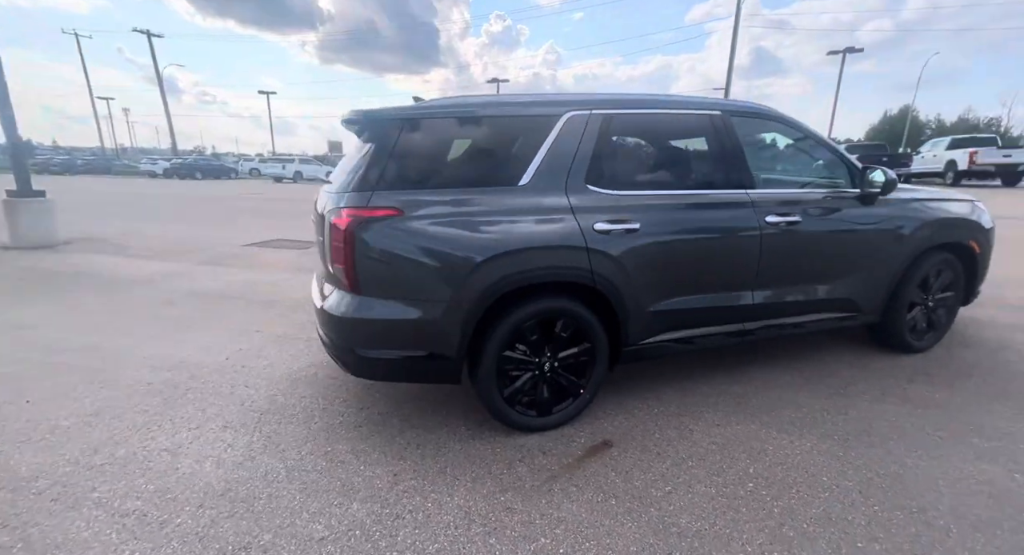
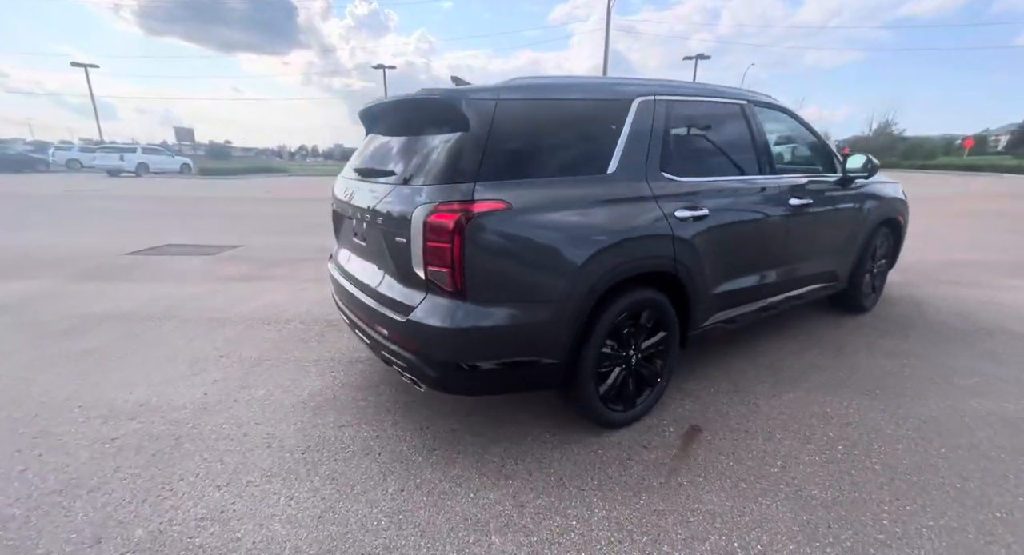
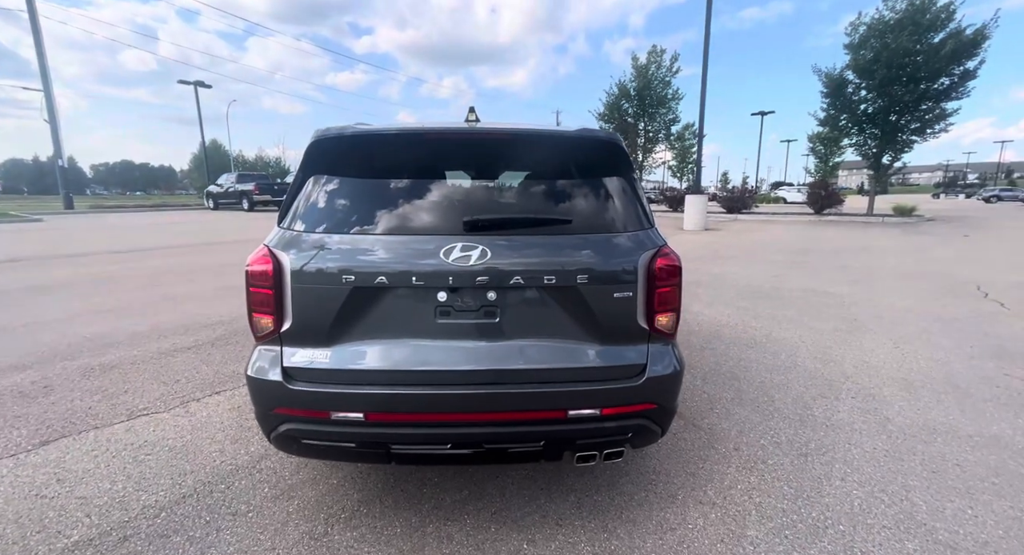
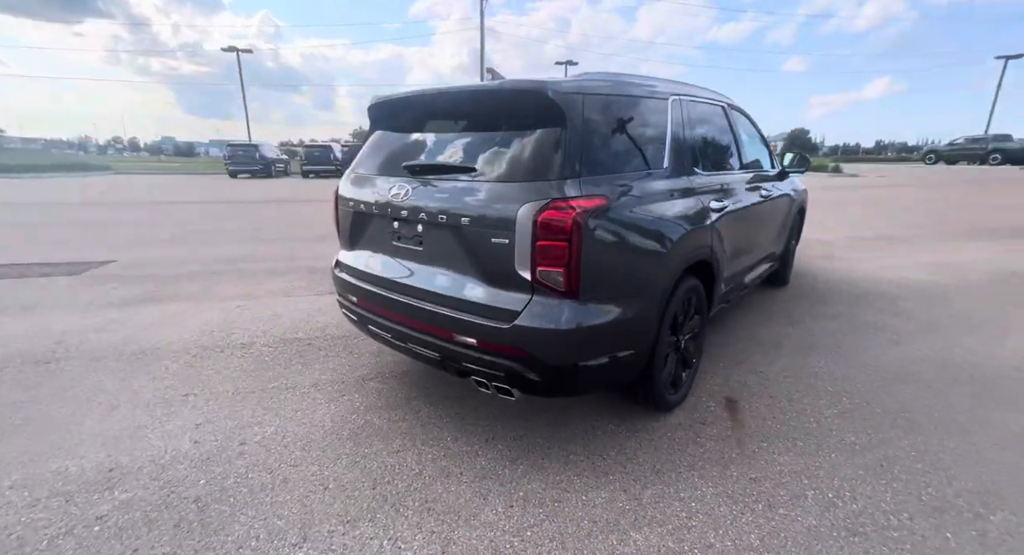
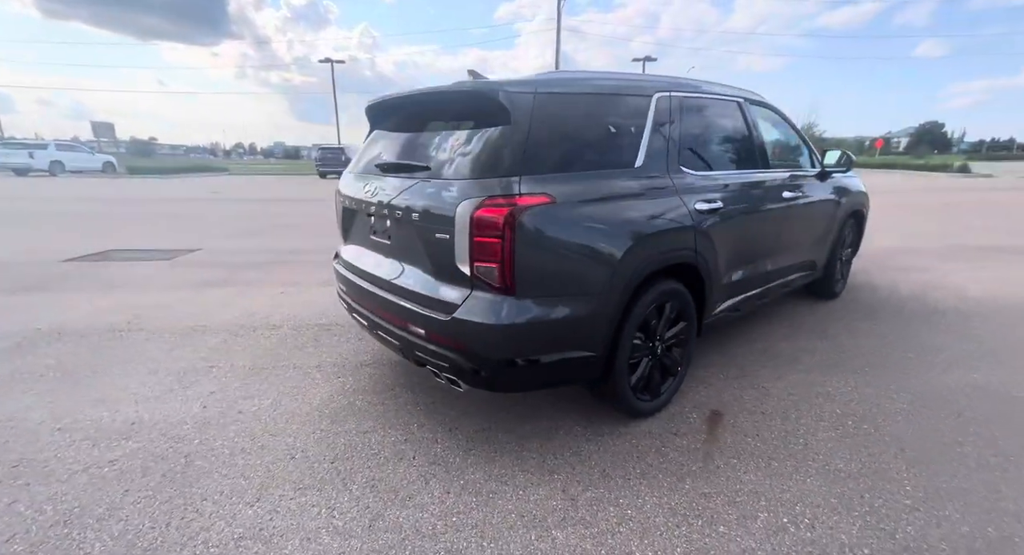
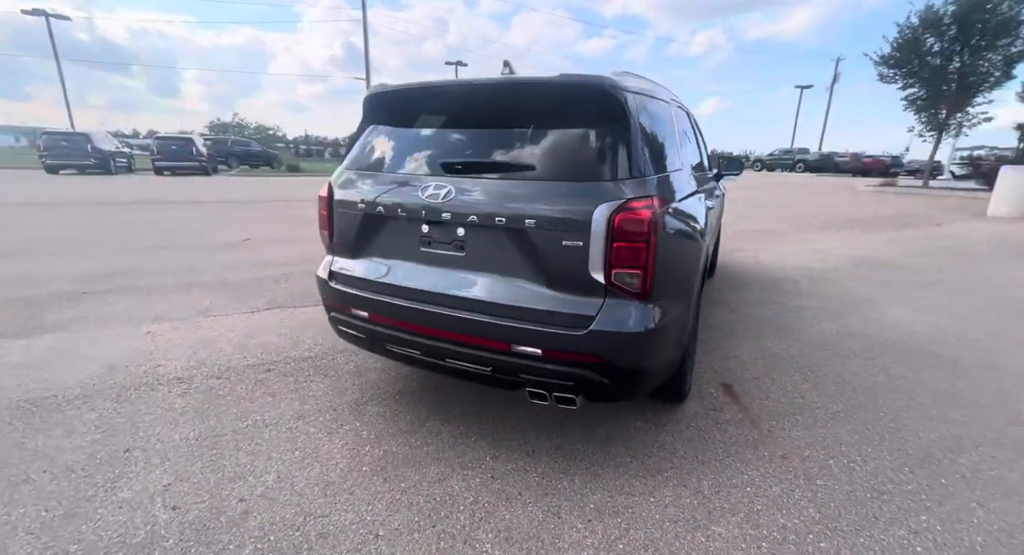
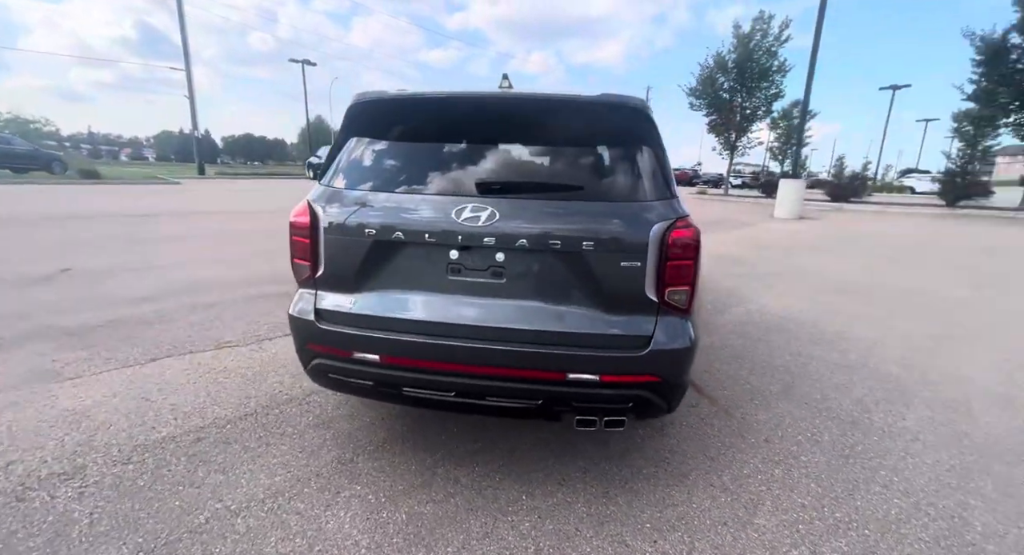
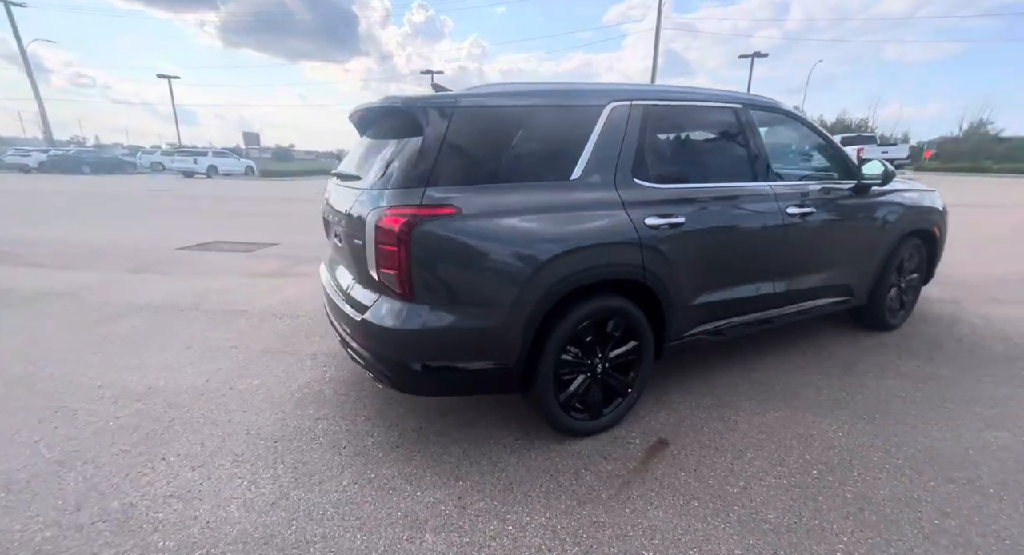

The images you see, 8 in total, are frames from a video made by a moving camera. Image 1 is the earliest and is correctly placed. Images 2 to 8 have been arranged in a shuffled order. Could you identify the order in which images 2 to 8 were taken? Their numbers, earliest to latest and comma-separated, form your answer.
8, 2, 5, 4, 6, 7, 3
